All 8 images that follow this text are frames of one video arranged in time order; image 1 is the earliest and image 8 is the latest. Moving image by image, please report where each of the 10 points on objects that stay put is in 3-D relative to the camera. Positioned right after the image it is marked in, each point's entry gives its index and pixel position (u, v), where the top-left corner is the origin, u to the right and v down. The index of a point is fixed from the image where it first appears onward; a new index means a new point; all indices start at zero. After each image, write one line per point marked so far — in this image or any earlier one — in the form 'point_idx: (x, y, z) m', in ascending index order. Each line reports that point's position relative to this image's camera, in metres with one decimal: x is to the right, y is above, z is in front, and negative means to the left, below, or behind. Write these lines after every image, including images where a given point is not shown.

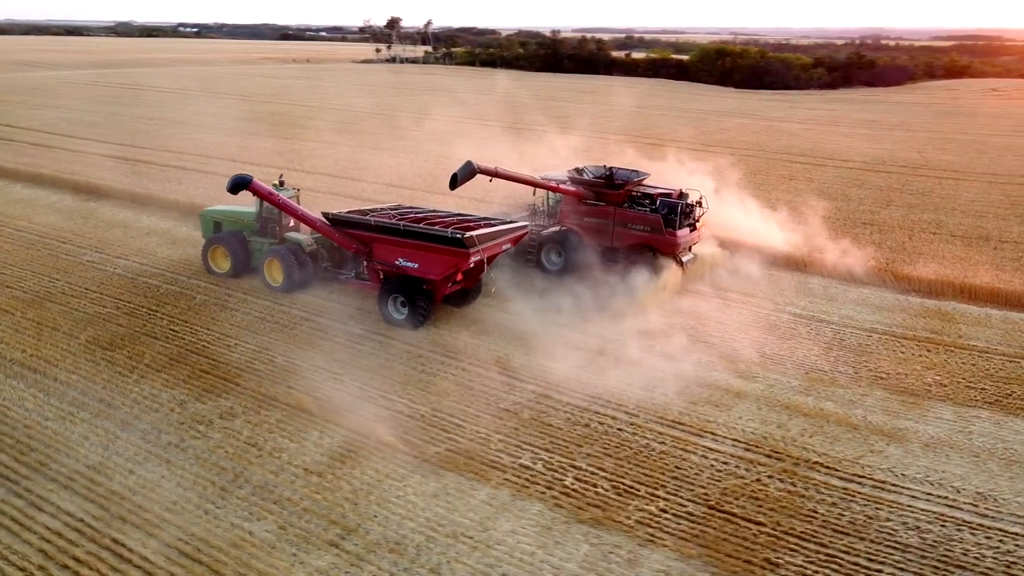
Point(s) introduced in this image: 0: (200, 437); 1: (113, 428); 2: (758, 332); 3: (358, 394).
0: (-2.7, -1.3, +7.1) m
1: (-3.5, -1.3, +7.1) m
2: (+3.3, -0.5, +10.8) m
3: (-1.5, -1.1, +8.0) m
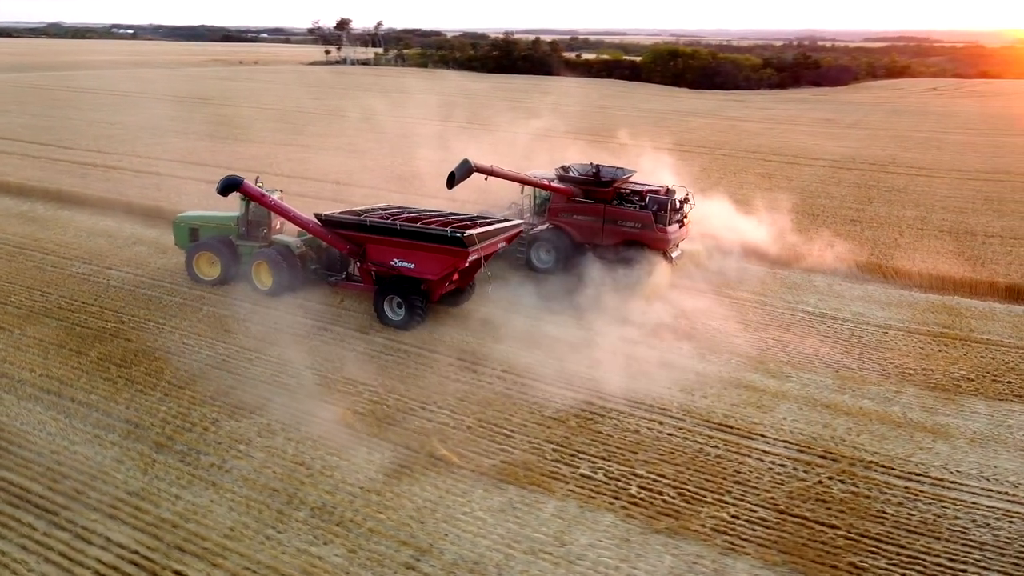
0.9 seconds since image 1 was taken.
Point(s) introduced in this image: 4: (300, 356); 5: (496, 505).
0: (-2.3, -1.4, +6.7) m
1: (-3.1, -1.4, +6.7) m
2: (+3.6, -0.5, +10.8) m
3: (-1.1, -1.1, +7.7) m
4: (-2.4, -0.8, +8.9) m
5: (-0.1, -1.7, +6.2) m
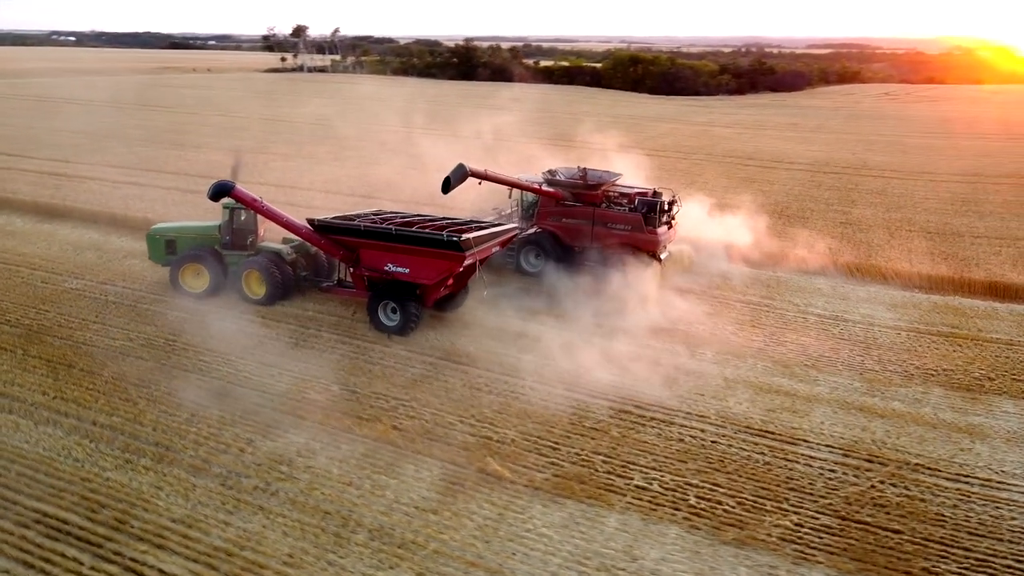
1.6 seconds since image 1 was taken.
0: (-1.8, -1.5, +6.4) m
1: (-2.6, -1.5, +6.4) m
2: (+3.8, -0.6, +10.8) m
3: (-0.7, -1.2, +7.5) m
4: (-2.0, -0.9, +8.6) m
5: (+0.4, -1.8, +6.1) m
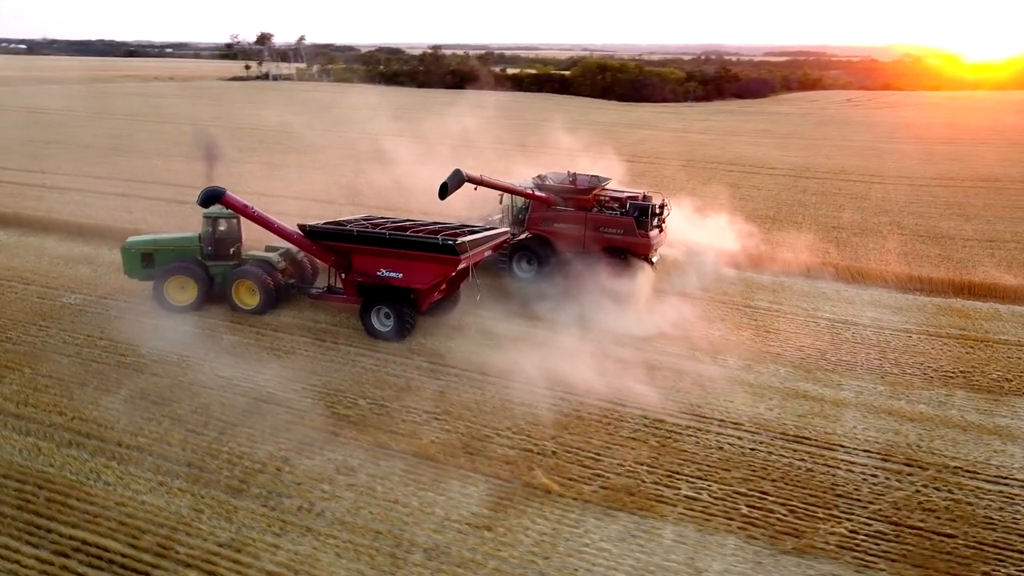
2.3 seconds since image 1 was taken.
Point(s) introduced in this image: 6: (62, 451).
0: (-1.4, -1.6, +6.2) m
1: (-2.2, -1.6, +6.2) m
2: (+3.9, -0.6, +10.9) m
3: (-0.4, -1.3, +7.3) m
4: (-1.8, -1.0, +8.4) m
5: (+0.8, -1.8, +6.0) m
6: (-3.7, -1.4, +6.7) m
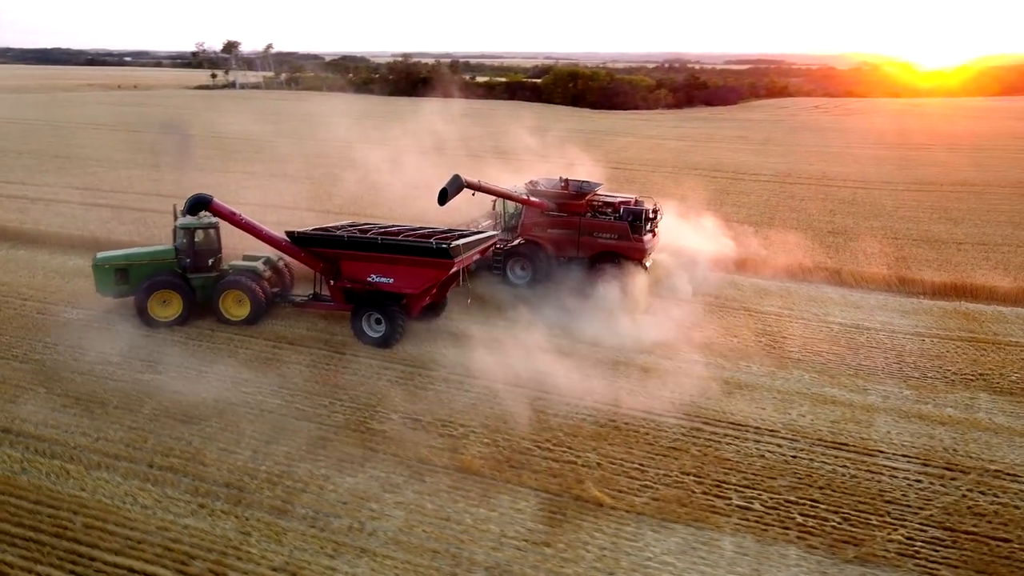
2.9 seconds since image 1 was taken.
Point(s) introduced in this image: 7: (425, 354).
0: (-1.0, -1.7, +6.0) m
1: (-1.8, -1.7, +5.9) m
2: (+4.2, -0.7, +10.9) m
3: (0.0, -1.4, +7.2) m
4: (-1.4, -1.1, +8.2) m
5: (+1.2, -1.9, +5.8) m
6: (-3.3, -1.5, +6.4) m
7: (-1.2, -0.8, +9.9) m
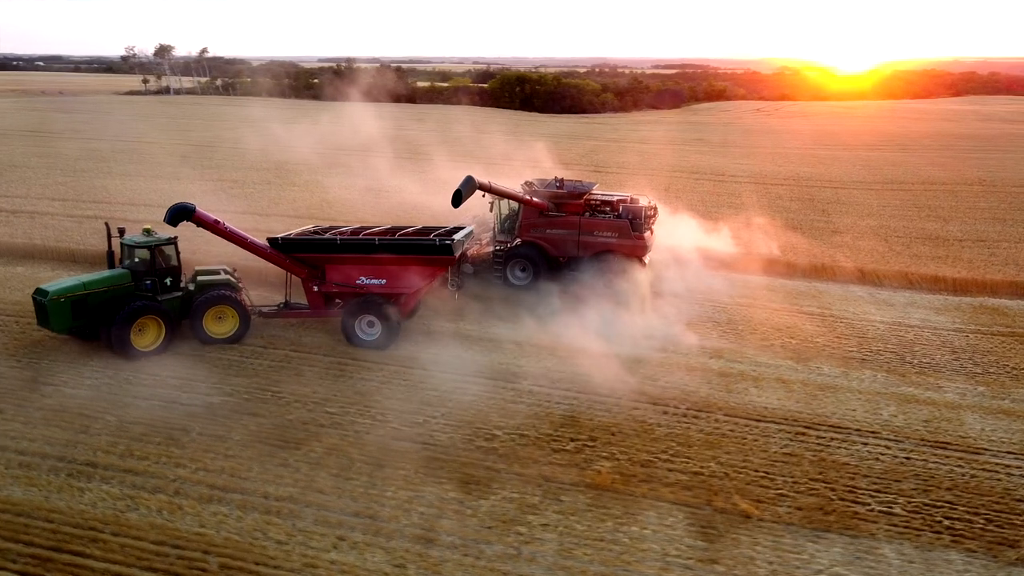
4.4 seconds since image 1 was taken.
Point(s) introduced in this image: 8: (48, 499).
0: (+0.1, -1.8, +5.7) m
1: (-0.6, -1.8, +5.5) m
2: (+4.9, -0.7, +11.0) m
3: (+1.0, -1.5, +7.0) m
4: (-0.5, -1.2, +7.8) m
5: (+2.3, -1.9, +5.7) m
6: (-2.2, -1.6, +5.9) m
7: (-0.4, -0.9, +9.5) m
8: (-3.4, -1.6, +5.9) m
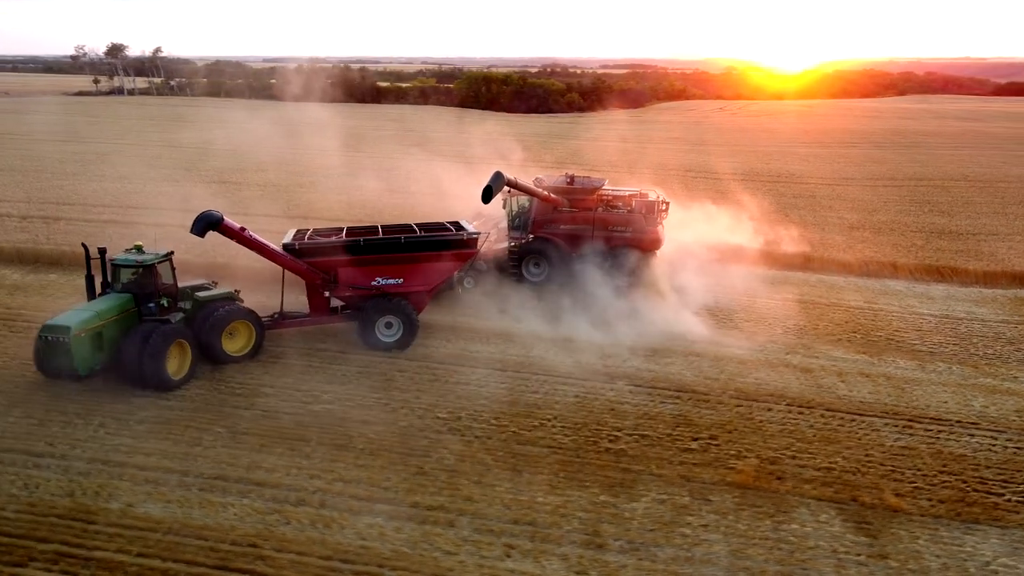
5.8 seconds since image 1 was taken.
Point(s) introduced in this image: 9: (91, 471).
0: (+1.3, -1.8, +5.6) m
1: (+0.5, -1.8, +5.4) m
2: (+5.7, -0.6, +11.2) m
3: (+2.1, -1.5, +6.9) m
4: (+0.6, -1.2, +7.7) m
5: (+3.5, -1.9, +5.7) m
6: (-1.1, -1.6, +5.6) m
7: (+0.6, -0.9, +9.4) m
8: (-2.3, -1.6, +5.6) m
9: (-3.2, -1.4, +6.2) m
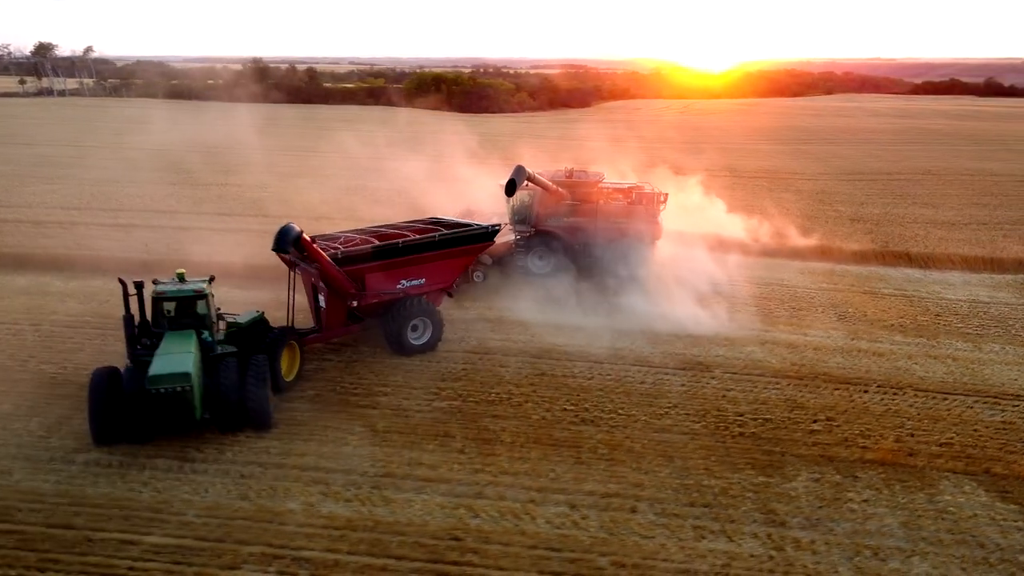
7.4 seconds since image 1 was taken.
0: (+2.6, -1.7, +5.9) m
1: (+1.9, -1.7, +5.6) m
2: (+6.5, -0.4, +11.8) m
3: (+3.3, -1.3, +7.2) m
4: (+1.7, -1.1, +7.9) m
5: (+4.8, -1.7, +6.2) m
6: (+0.3, -1.6, +5.7) m
7: (+1.6, -0.8, +9.6) m
8: (-0.9, -1.6, +5.6) m
9: (-2.0, -1.4, +6.1) m
